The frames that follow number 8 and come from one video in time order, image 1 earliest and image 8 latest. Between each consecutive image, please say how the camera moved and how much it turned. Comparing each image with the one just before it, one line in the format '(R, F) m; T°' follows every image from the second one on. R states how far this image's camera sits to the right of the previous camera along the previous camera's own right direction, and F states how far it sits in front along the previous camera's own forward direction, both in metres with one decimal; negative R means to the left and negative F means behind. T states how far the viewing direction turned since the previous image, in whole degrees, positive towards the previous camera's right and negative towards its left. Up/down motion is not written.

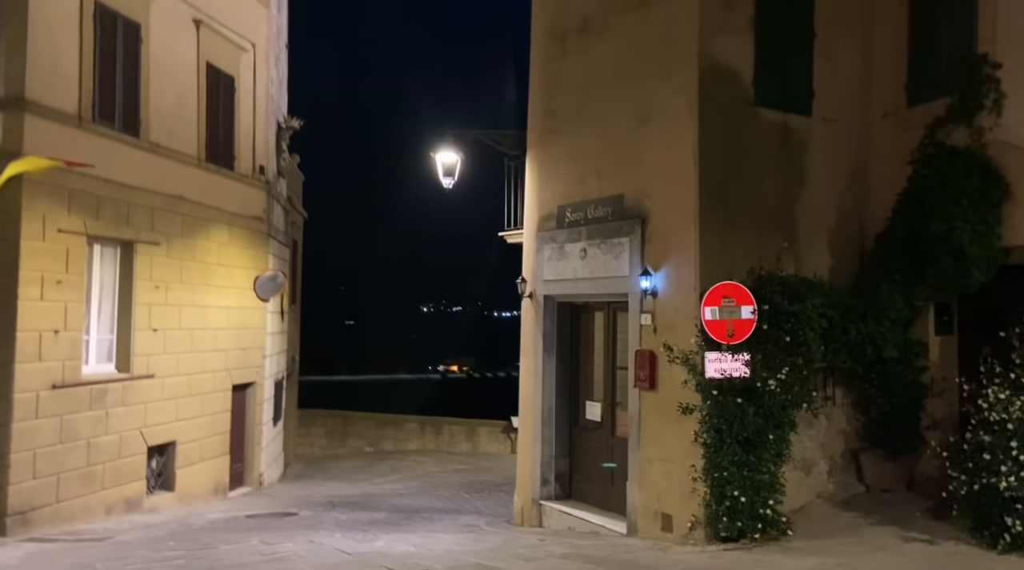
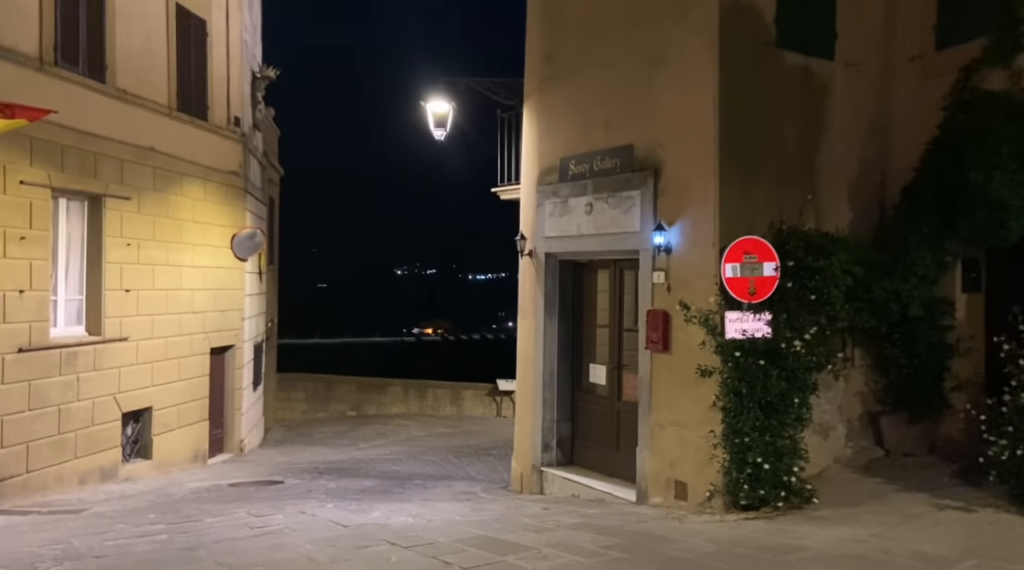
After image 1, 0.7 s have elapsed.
(-0.3, +0.5) m; +2°
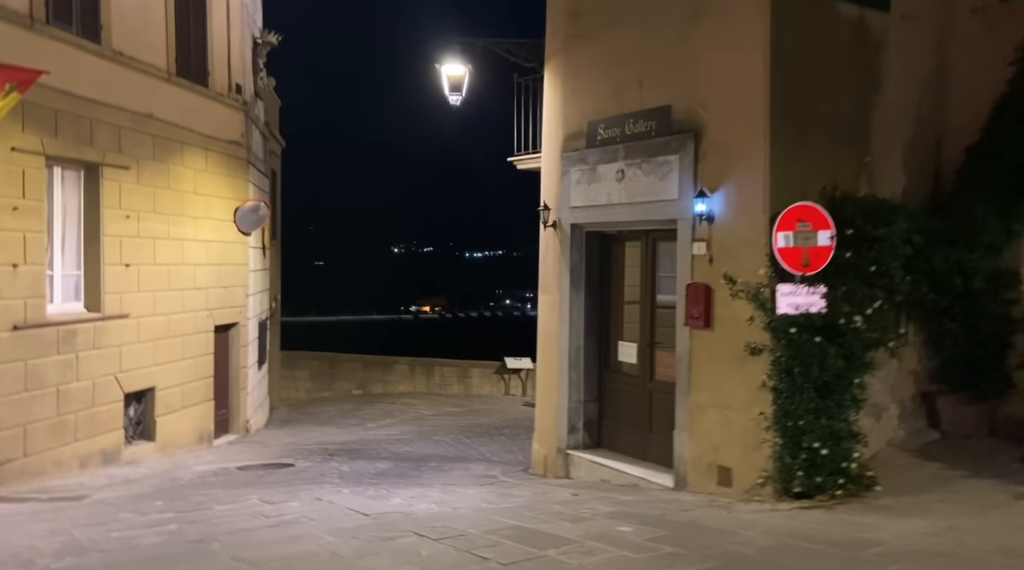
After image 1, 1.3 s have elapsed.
(-0.3, +0.5) m; 0°
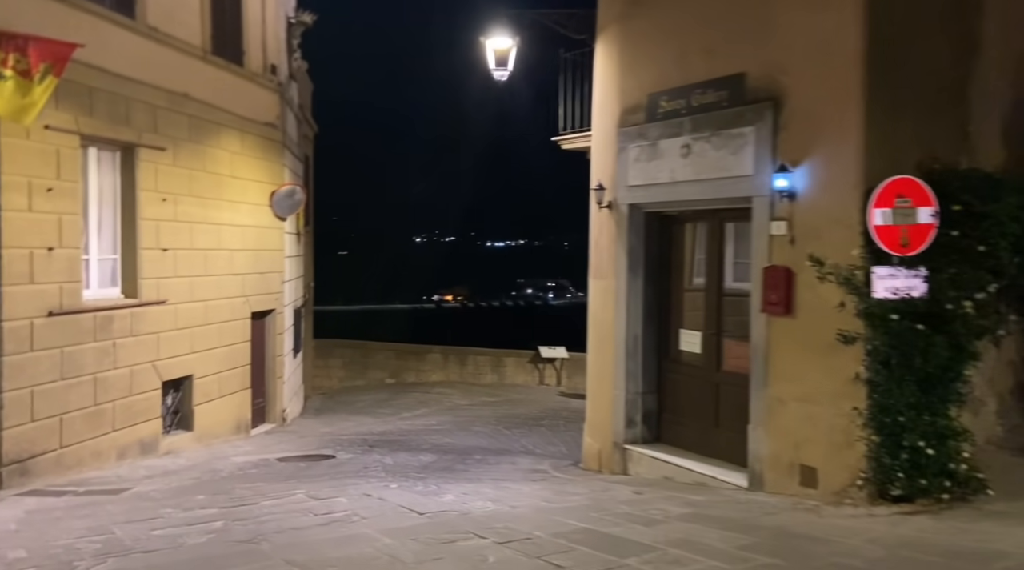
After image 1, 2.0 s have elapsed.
(-0.3, +0.4) m; -2°
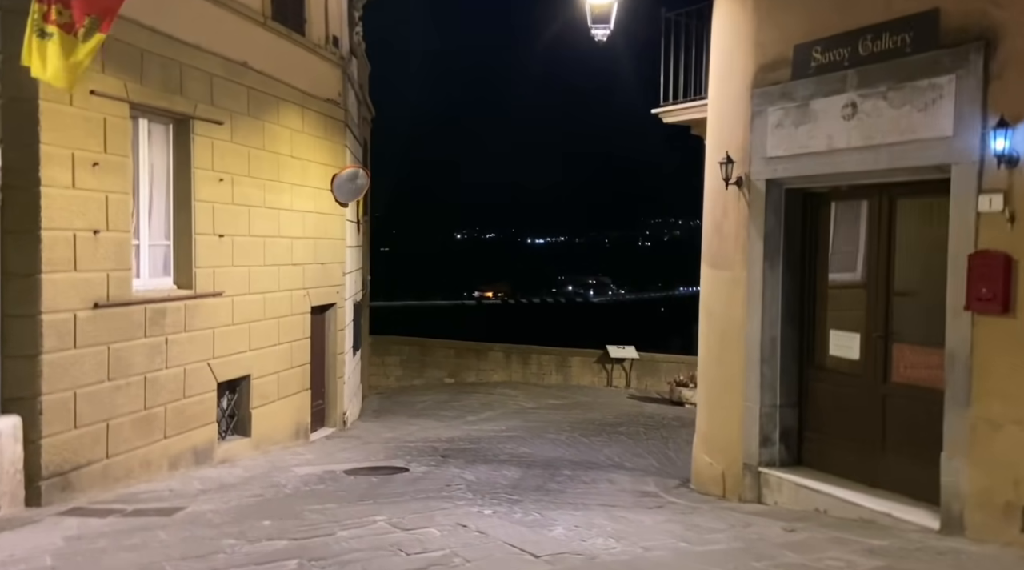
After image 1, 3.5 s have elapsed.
(-0.6, +1.2) m; -3°
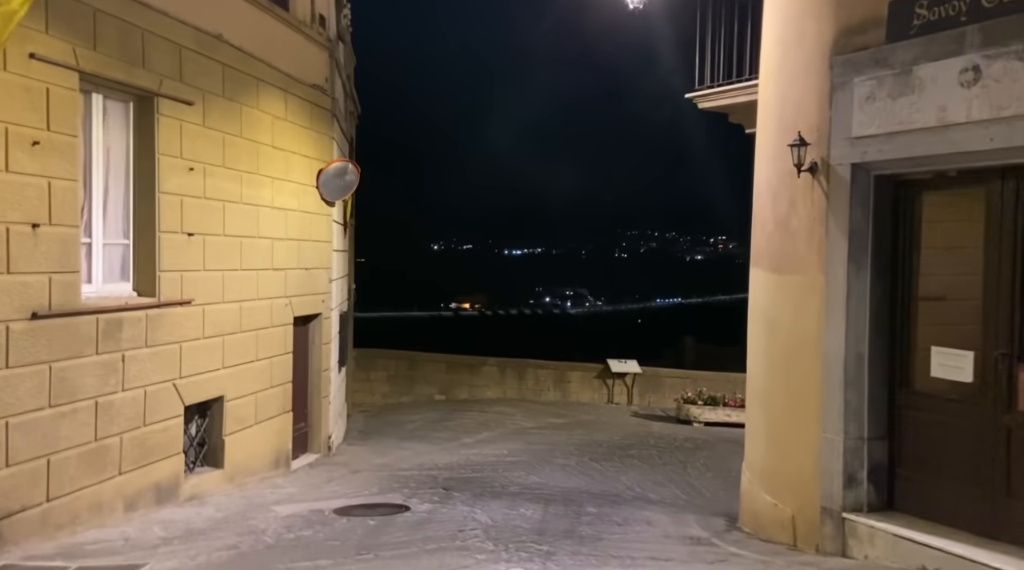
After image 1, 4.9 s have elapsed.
(-0.4, +1.2) m; +2°
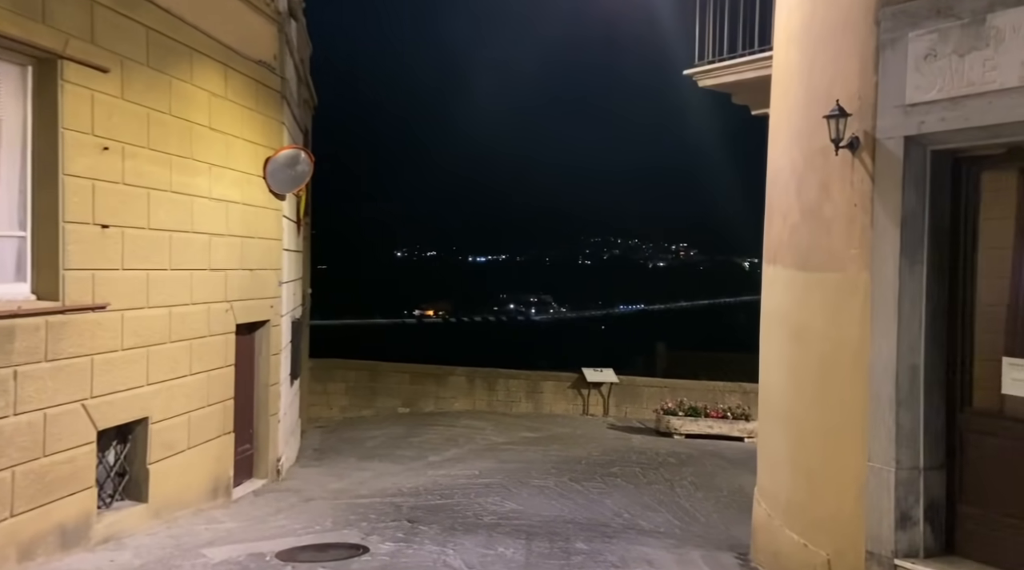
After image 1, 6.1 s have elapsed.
(-0.1, +1.1) m; +2°
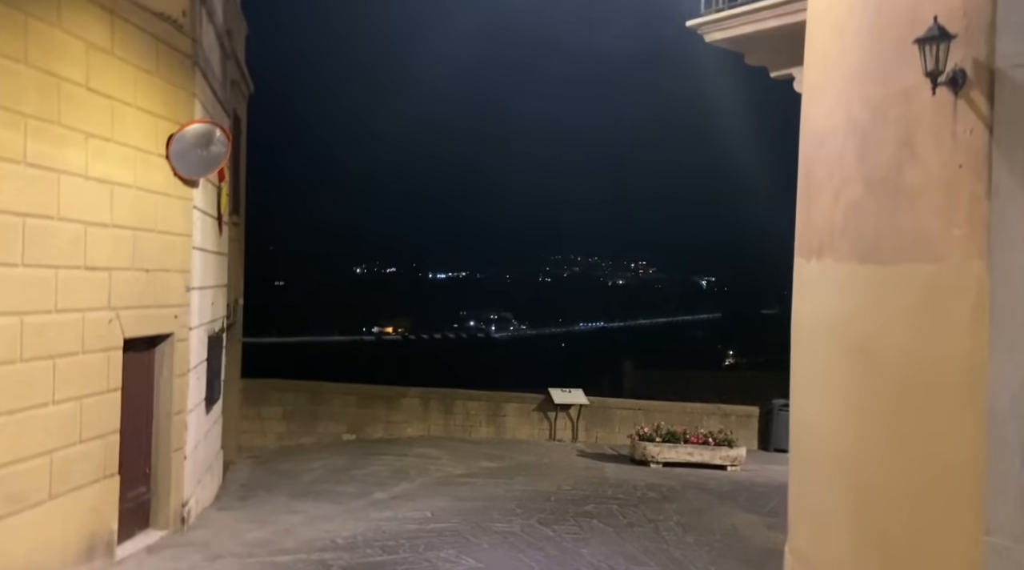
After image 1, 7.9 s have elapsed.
(0.0, +1.5) m; +3°
